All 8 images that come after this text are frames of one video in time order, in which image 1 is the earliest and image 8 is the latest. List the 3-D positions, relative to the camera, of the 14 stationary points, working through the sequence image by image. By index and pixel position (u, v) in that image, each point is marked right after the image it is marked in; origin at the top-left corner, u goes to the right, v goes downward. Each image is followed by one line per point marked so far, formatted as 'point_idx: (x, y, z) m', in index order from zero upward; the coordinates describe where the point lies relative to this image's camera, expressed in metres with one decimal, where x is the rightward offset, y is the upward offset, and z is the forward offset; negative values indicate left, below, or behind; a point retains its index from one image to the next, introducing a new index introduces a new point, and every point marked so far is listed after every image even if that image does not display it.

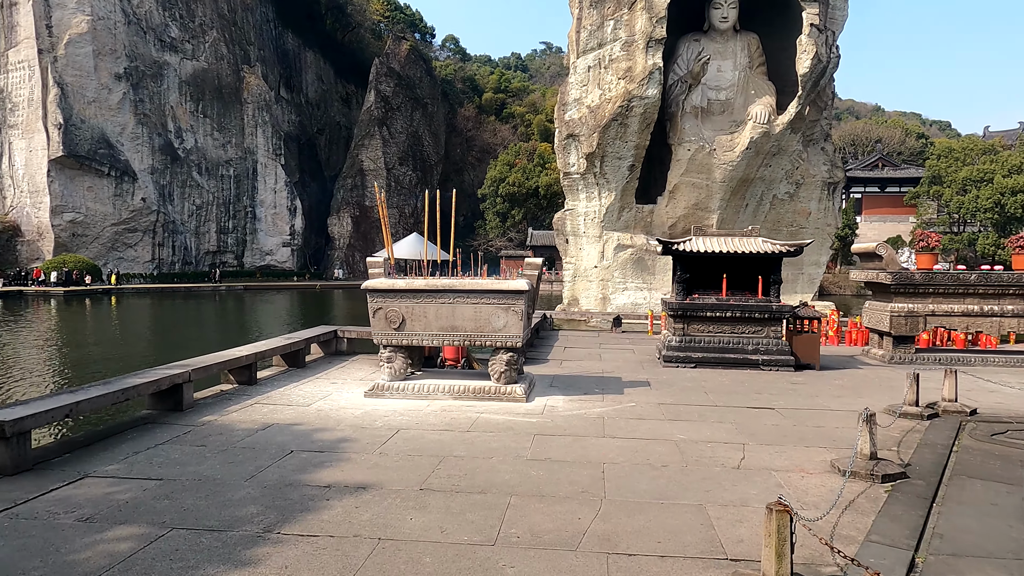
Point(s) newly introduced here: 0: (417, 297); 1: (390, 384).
0: (-1.0, -0.1, +6.8) m
1: (-1.3, -1.0, +6.9) m
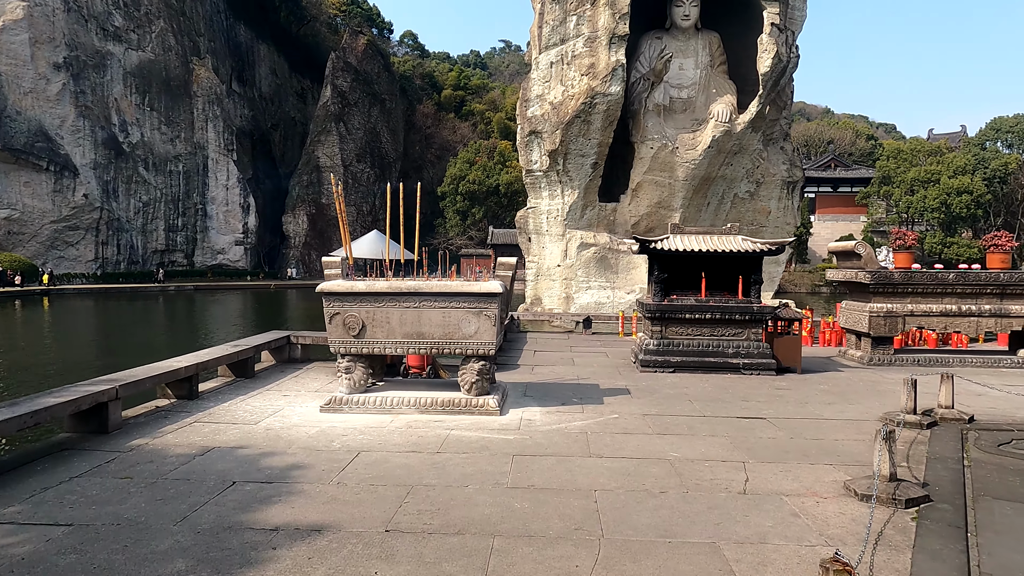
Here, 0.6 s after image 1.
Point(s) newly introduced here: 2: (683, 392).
0: (-1.2, -0.1, +6.2) m
1: (-1.5, -1.0, +6.2) m
2: (+1.9, -1.1, +7.3) m
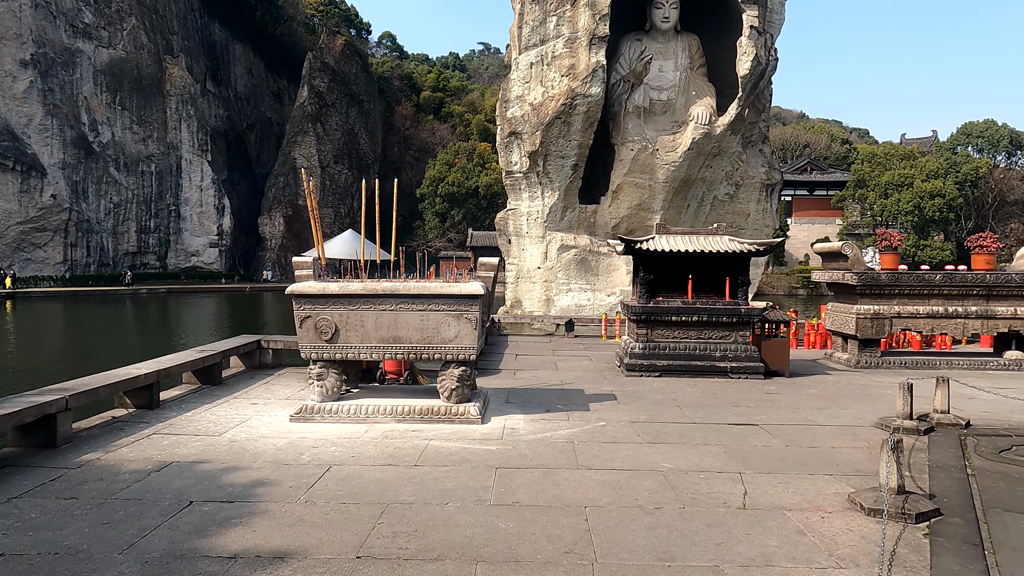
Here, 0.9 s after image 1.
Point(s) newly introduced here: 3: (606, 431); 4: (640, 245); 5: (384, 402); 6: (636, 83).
0: (-1.4, -0.1, +5.8) m
1: (-1.7, -1.0, +5.9) m
2: (+1.7, -1.2, +7.0) m
3: (+0.8, -1.2, +5.6) m
4: (+1.6, +0.5, +8.4) m
5: (-1.1, -1.0, +6.0) m
6: (+3.6, +5.9, +19.5) m
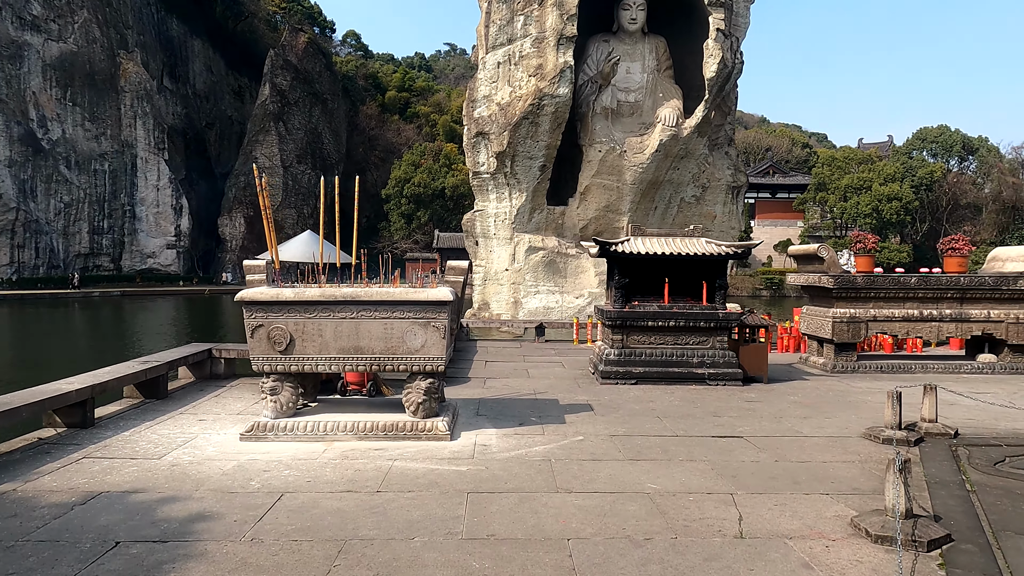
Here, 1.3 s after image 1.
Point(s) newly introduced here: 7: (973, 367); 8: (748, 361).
0: (-1.6, -0.2, +5.4) m
1: (-1.9, -1.1, +5.4) m
2: (+1.4, -1.2, +6.7) m
3: (+0.6, -1.3, +5.3) m
4: (+1.2, +0.5, +8.0) m
5: (-1.4, -1.1, +5.5) m
6: (+2.6, +5.8, +19.2) m
7: (+6.4, -1.1, +9.2) m
8: (+2.9, -0.9, +8.2) m
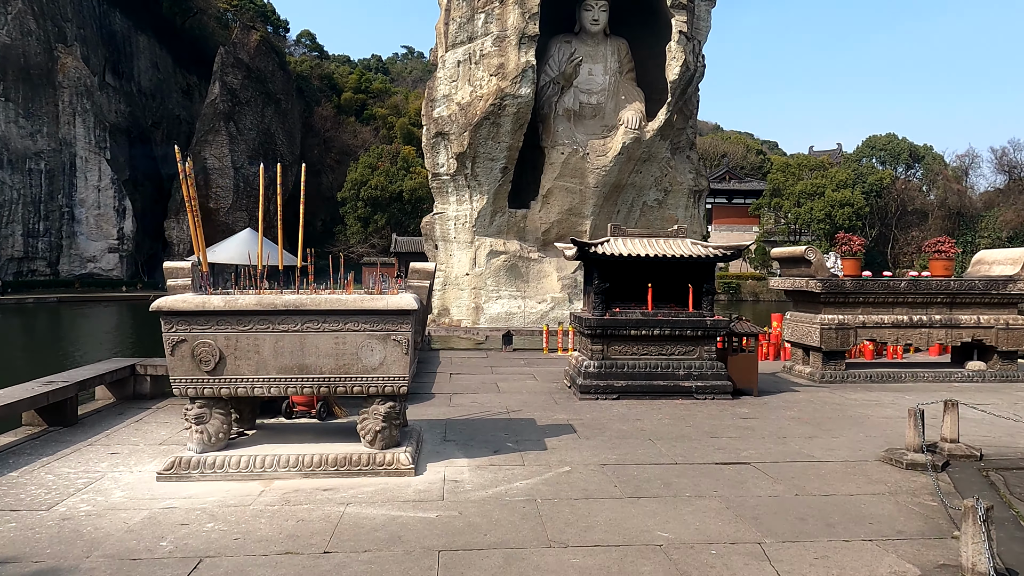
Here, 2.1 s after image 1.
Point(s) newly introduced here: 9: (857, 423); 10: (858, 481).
0: (-1.8, -0.2, +4.5) m
1: (-2.1, -1.1, +4.5) m
2: (+1.1, -1.3, +6.0) m
3: (+0.4, -1.3, +4.5) m
4: (+0.9, +0.4, +7.3) m
5: (-1.5, -1.1, +4.6) m
6: (+1.6, +5.7, +18.6) m
7: (+6.0, -1.2, +8.8) m
8: (+2.5, -1.0, +7.5) m
9: (+3.3, -1.3, +6.3) m
10: (+2.3, -1.3, +4.5) m
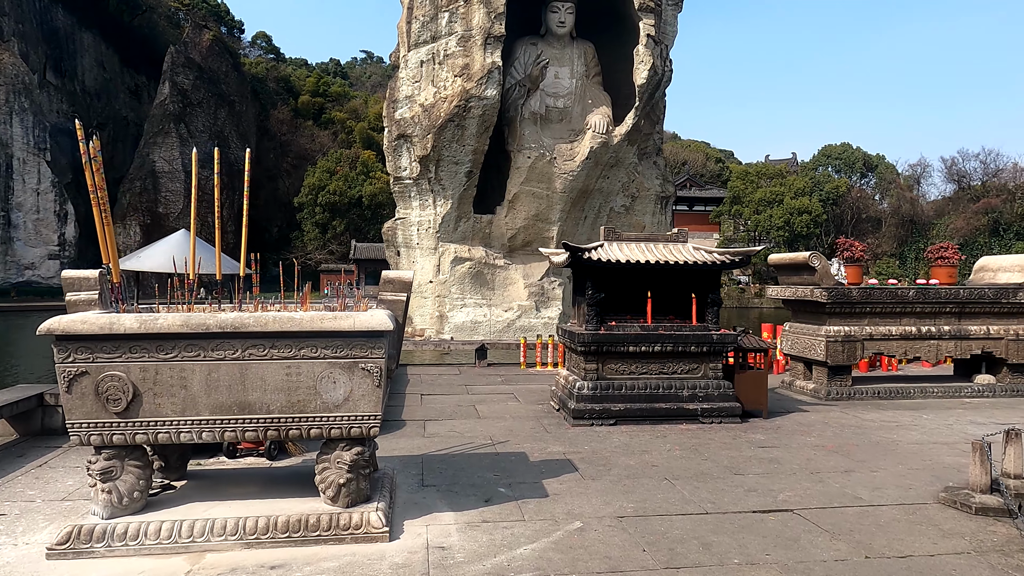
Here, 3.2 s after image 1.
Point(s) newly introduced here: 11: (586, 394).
0: (-1.8, -0.3, +3.4) m
1: (-2.1, -1.2, +3.4) m
2: (+1.0, -1.3, +5.1) m
3: (+0.4, -1.4, +3.6) m
4: (+0.7, +0.3, +6.5) m
5: (-1.5, -1.2, +3.6) m
6: (+0.7, +5.5, +17.8) m
7: (+5.7, -1.3, +8.2) m
8: (+2.4, -1.1, +6.8) m
9: (+3.2, -1.4, +5.6) m
10: (+2.3, -1.4, +3.7) m
11: (+0.7, -1.0, +6.4) m
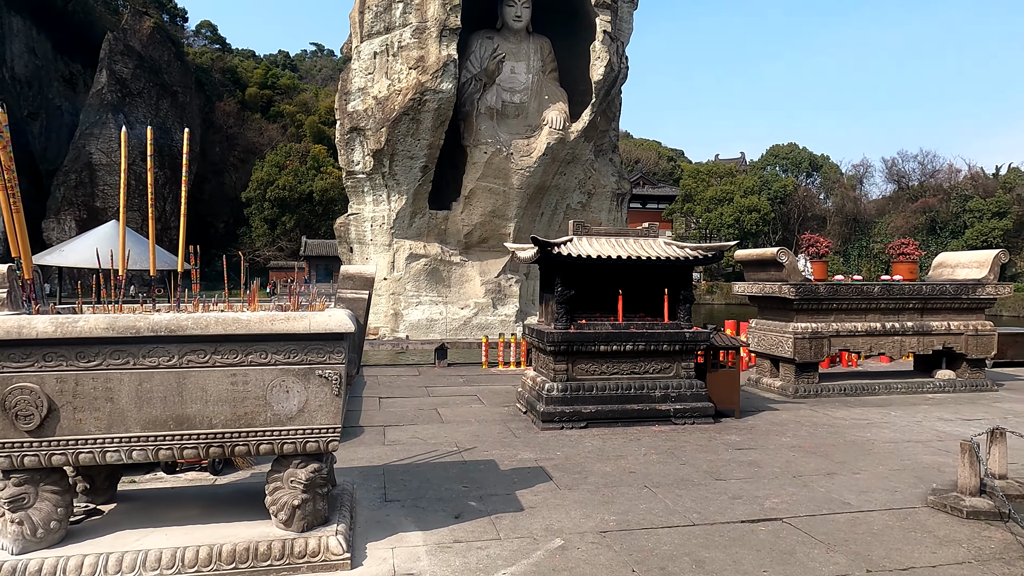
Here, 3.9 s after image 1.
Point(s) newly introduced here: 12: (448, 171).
0: (-1.9, -0.3, +3.0) m
1: (-2.2, -1.2, +2.9) m
2: (+0.8, -1.3, +4.8) m
3: (+0.3, -1.4, +3.3) m
4: (+0.4, +0.4, +6.2) m
5: (-1.7, -1.2, +3.2) m
6: (-0.4, +5.6, +17.5) m
7: (+5.3, -1.2, +8.2) m
8: (+2.0, -1.0, +6.6) m
9: (+2.9, -1.3, +5.4) m
10: (+2.2, -1.4, +3.6) m
11: (+0.4, -1.0, +6.1) m
12: (-1.6, +3.4, +18.8) m
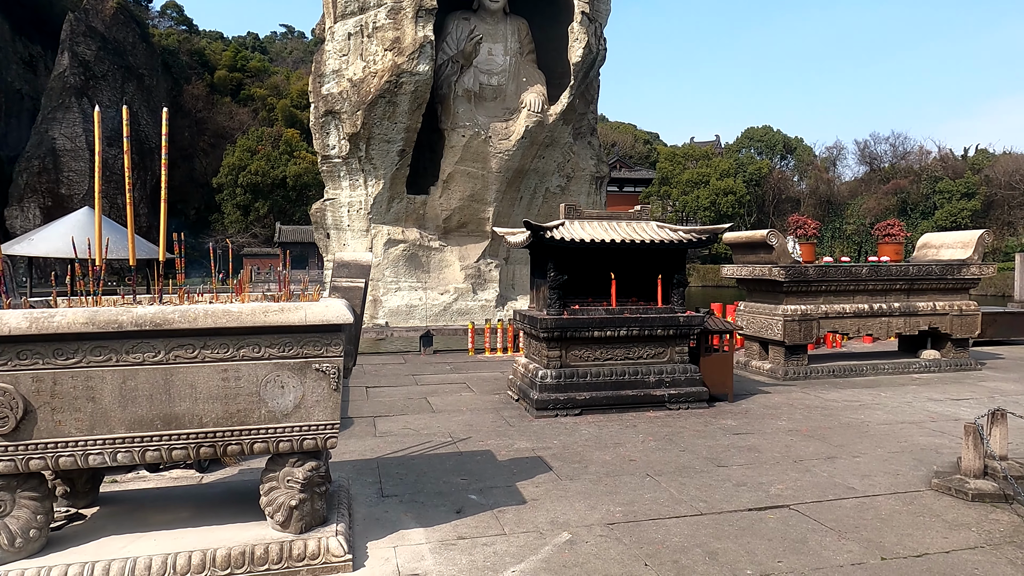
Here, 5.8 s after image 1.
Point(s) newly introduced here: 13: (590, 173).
0: (-1.9, -0.3, +2.8) m
1: (-2.1, -1.2, +2.7) m
2: (+0.8, -1.2, +4.7) m
3: (+0.4, -1.3, +3.2) m
4: (+0.3, +0.5, +6.0) m
5: (-1.6, -1.1, +3.0) m
6: (-1.0, +6.0, +17.2) m
7: (+5.1, -1.0, +8.3) m
8: (+1.9, -0.9, +6.5) m
9: (+2.9, -1.2, +5.4) m
10: (+2.2, -1.3, +3.5) m
11: (+0.3, -0.8, +6.0) m
12: (-2.2, +3.8, +18.5) m
13: (+2.7, +3.5, +19.6) m
